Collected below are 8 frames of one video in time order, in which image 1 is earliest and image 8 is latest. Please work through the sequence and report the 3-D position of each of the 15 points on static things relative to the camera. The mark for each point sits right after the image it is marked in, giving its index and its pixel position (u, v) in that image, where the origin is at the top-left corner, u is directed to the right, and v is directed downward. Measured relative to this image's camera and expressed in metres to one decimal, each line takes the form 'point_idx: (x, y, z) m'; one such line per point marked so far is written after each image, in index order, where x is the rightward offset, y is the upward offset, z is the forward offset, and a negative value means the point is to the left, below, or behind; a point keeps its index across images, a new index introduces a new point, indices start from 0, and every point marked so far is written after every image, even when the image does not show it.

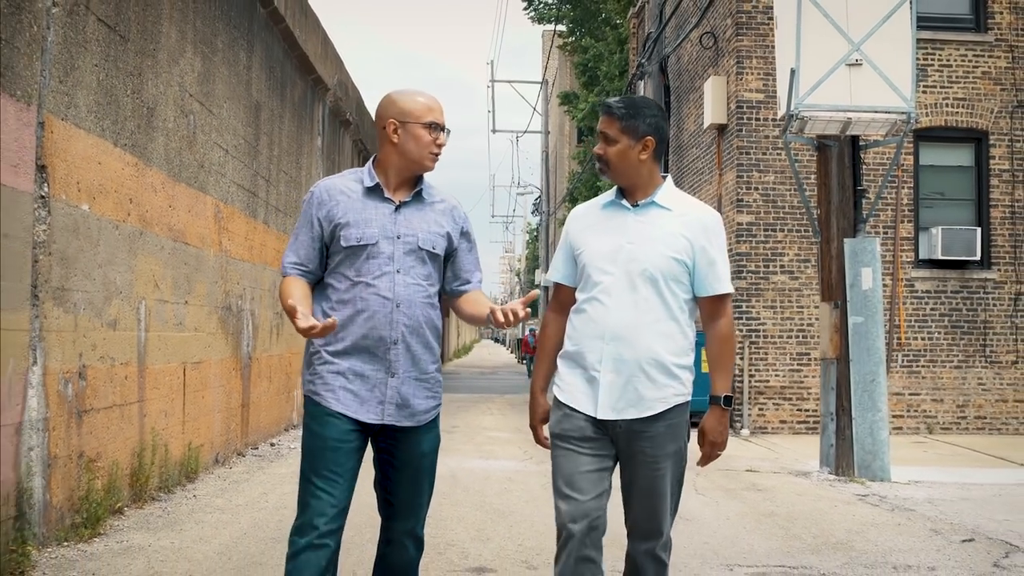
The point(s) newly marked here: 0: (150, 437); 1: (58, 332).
0: (-2.4, -1.0, +6.7) m
1: (-2.4, -0.2, +5.3) m
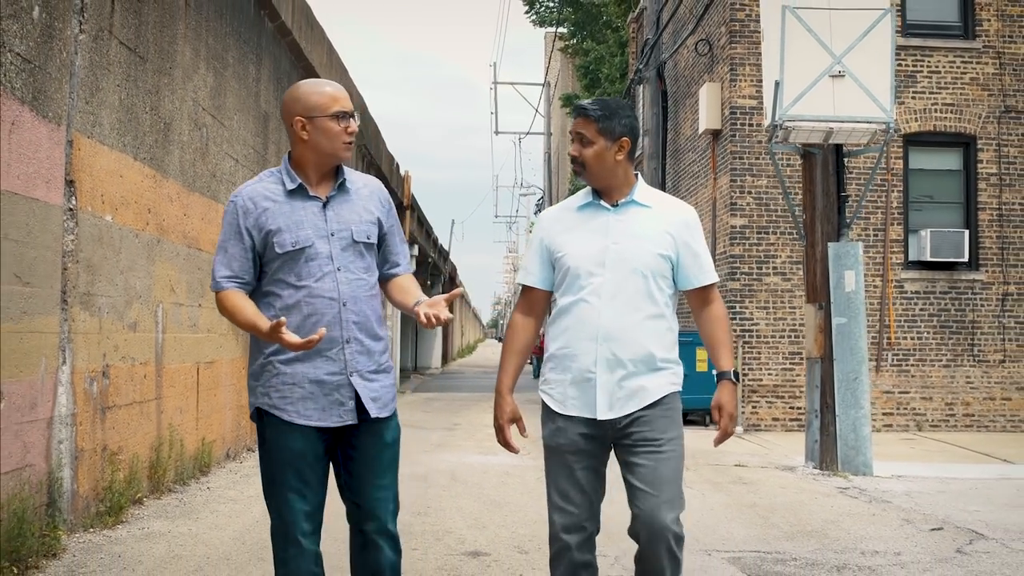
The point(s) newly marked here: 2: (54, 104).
0: (-2.5, -1.0, +7.1) m
1: (-2.5, -0.3, +5.8) m
2: (-2.4, +1.0, +5.3) m
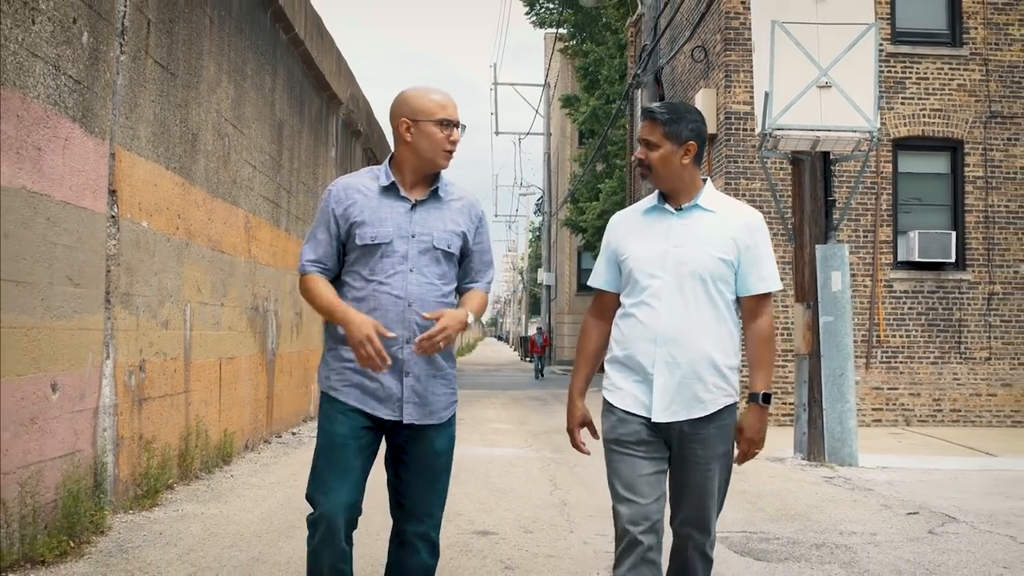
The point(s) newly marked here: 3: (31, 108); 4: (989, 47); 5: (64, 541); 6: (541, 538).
0: (-2.4, -1.0, +7.6) m
1: (-2.4, -0.3, +6.3) m
2: (-2.4, +1.0, +5.8) m
3: (-2.4, +0.9, +5.0) m
4: (+7.3, +3.7, +15.1) m
5: (-2.3, -1.3, +5.1) m
6: (+0.2, -1.5, +6.0) m
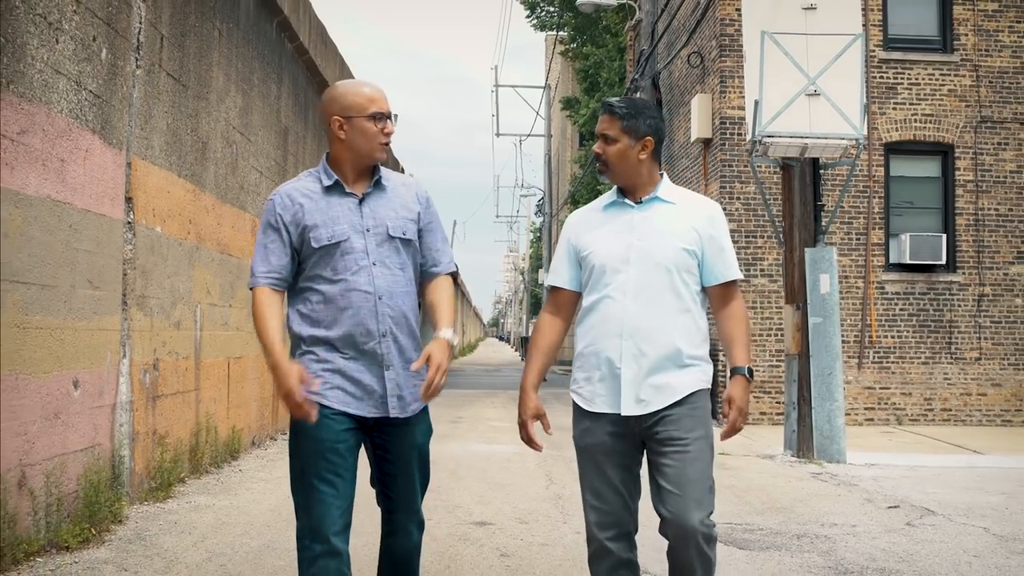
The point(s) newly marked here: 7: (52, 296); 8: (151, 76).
0: (-2.5, -1.1, +7.9) m
1: (-2.5, -0.3, +6.6) m
2: (-2.4, +1.0, +6.1) m
3: (-2.4, +0.9, +5.3) m
4: (+7.3, +3.7, +15.4) m
5: (-2.3, -1.3, +5.4) m
6: (+0.1, -1.5, +6.3) m
7: (-2.4, 0.0, +5.3) m
8: (-2.4, +1.4, +6.7) m
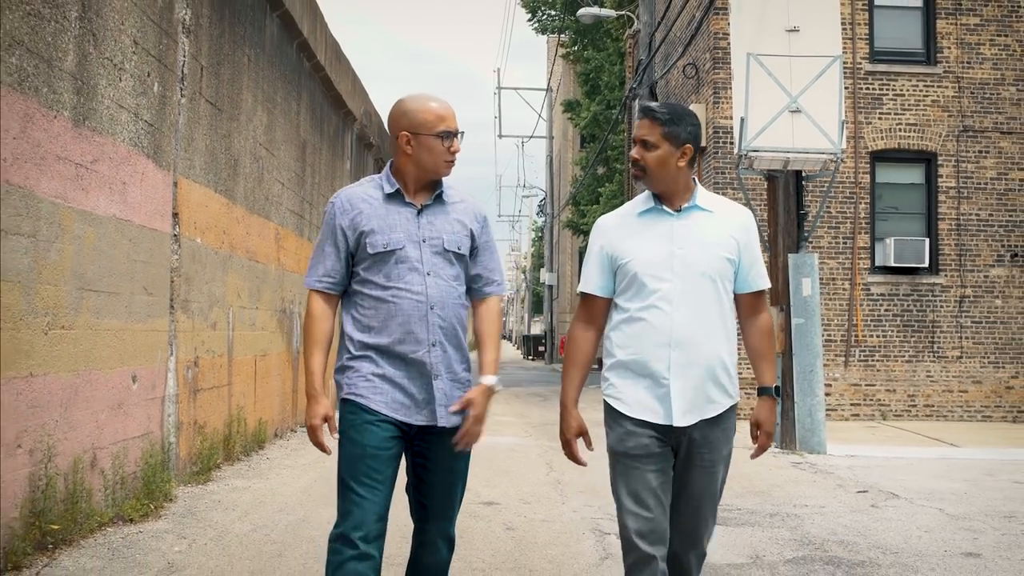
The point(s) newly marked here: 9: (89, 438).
0: (-2.4, -1.1, +8.7) m
1: (-2.4, -0.3, +7.4) m
2: (-2.4, +0.9, +6.9) m
3: (-2.4, +0.8, +6.1) m
4: (+7.3, +3.6, +16.2) m
5: (-2.3, -1.4, +6.2) m
6: (+0.2, -1.6, +7.1) m
7: (-2.4, -0.1, +6.1) m
8: (-2.4, +1.4, +7.4) m
9: (-2.4, -0.9, +5.7) m
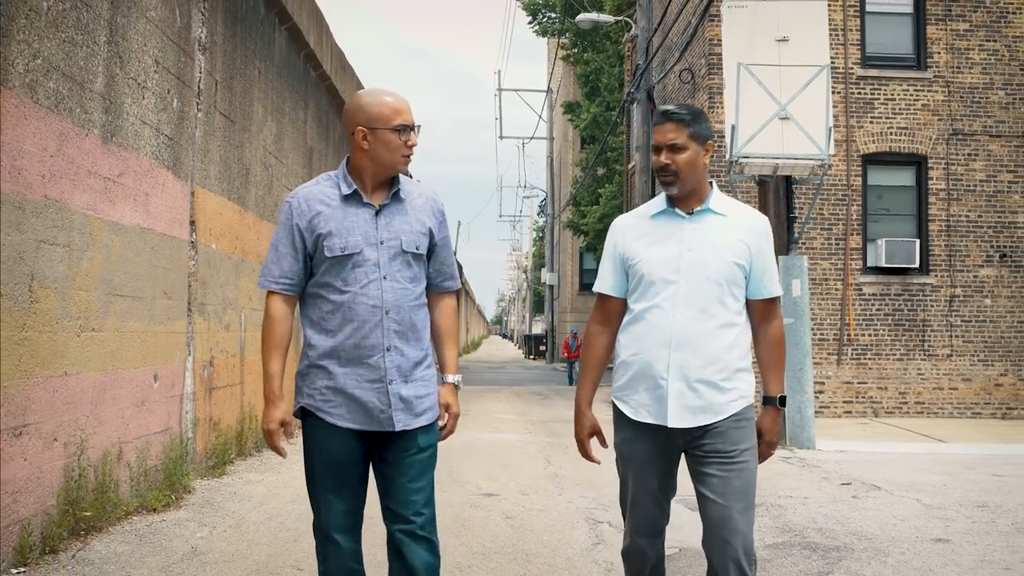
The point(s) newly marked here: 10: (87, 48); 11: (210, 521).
0: (-2.4, -1.1, +9.1) m
1: (-2.4, -0.4, +7.8) m
2: (-2.4, +0.9, +7.3) m
3: (-2.4, +0.8, +6.5) m
4: (+7.3, +3.6, +16.6) m
5: (-2.3, -1.4, +6.6) m
6: (+0.2, -1.6, +7.5) m
7: (-2.4, -0.1, +6.5) m
8: (-2.4, +1.4, +7.9) m
9: (-2.4, -0.9, +6.1) m
10: (-2.4, +1.3, +5.6) m
11: (-1.9, -1.5, +6.2) m
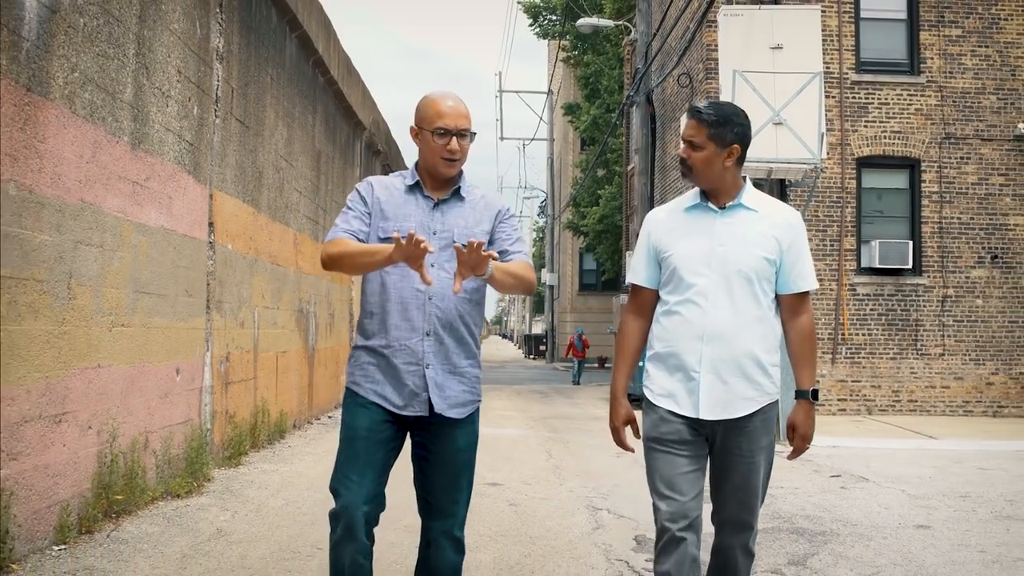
0: (-2.4, -1.1, +9.5) m
1: (-2.4, -0.3, +8.1) m
2: (-2.4, +0.9, +7.7) m
3: (-2.4, +0.8, +6.8) m
4: (+7.3, +3.6, +17.0) m
5: (-2.3, -1.4, +7.0) m
6: (+0.2, -1.6, +7.9) m
7: (-2.4, -0.1, +6.8) m
8: (-2.4, +1.4, +8.2) m
9: (-2.4, -0.9, +6.4) m
10: (-2.3, +1.4, +5.9) m
11: (-1.9, -1.4, +6.6) m
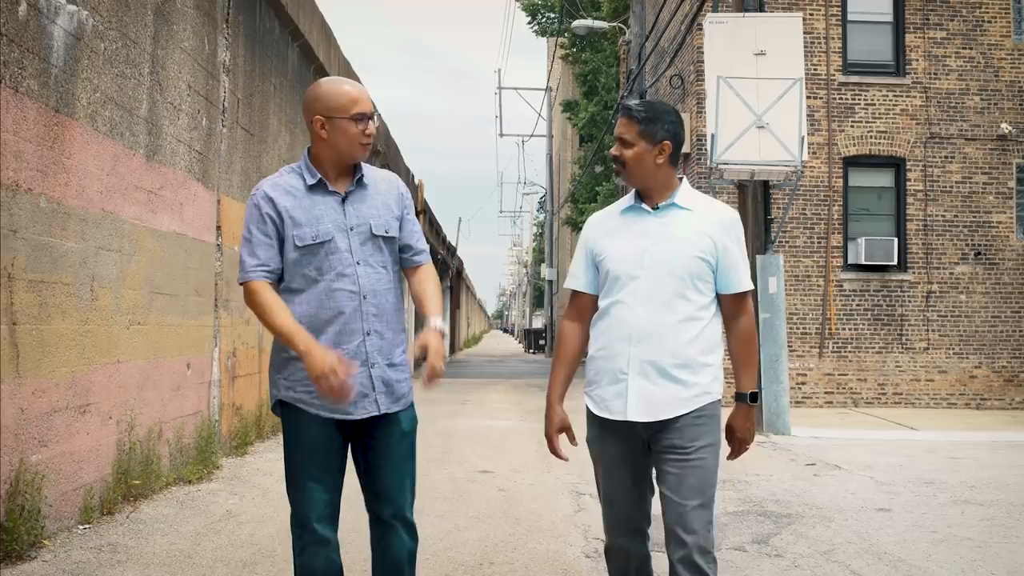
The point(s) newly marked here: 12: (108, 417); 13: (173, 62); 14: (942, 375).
0: (-2.5, -1.1, +10.0) m
1: (-2.5, -0.3, +8.6) m
2: (-2.5, +0.9, +8.2) m
3: (-2.5, +0.8, +7.3) m
4: (+7.3, +3.7, +17.4) m
5: (-2.4, -1.4, +7.5) m
6: (+0.1, -1.6, +8.4) m
7: (-2.5, -0.1, +7.3) m
8: (-2.5, +1.4, +8.7) m
9: (-2.5, -0.9, +6.9) m
10: (-2.4, +1.3, +6.4) m
11: (-1.9, -1.4, +7.1) m
12: (-2.5, -0.8, +6.1) m
13: (-2.4, +1.6, +7.2) m
14: (+7.4, -1.5, +17.2) m
